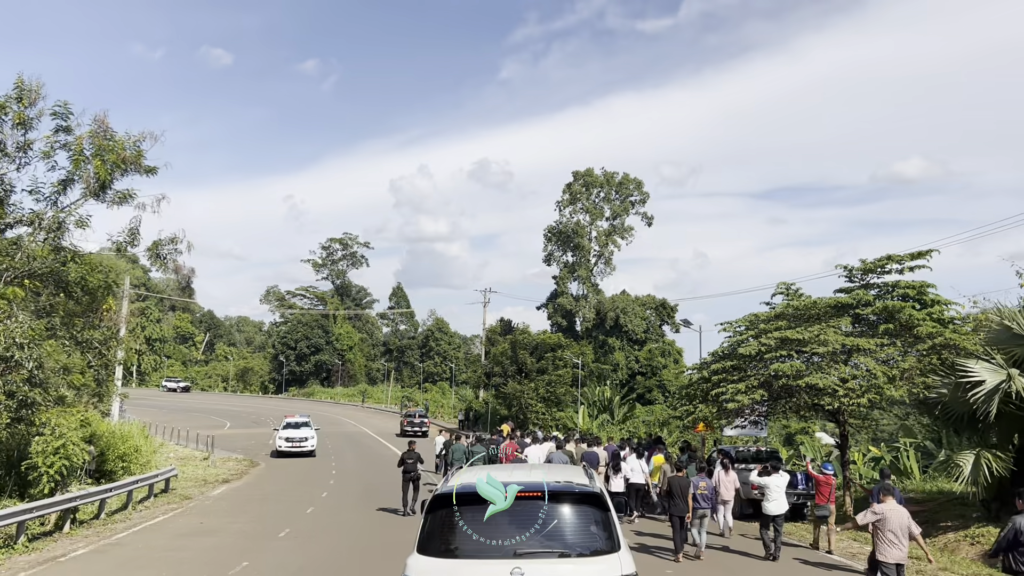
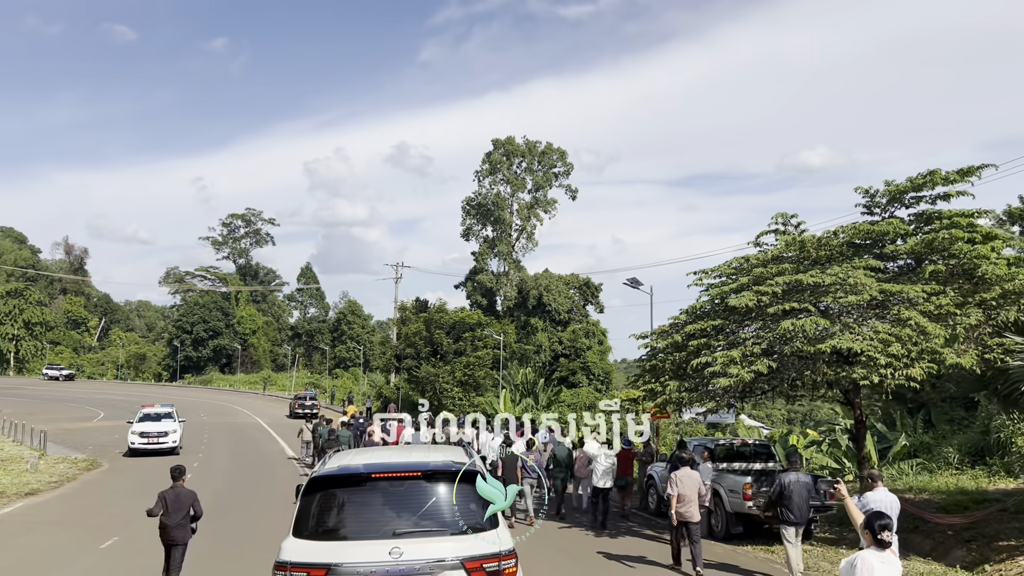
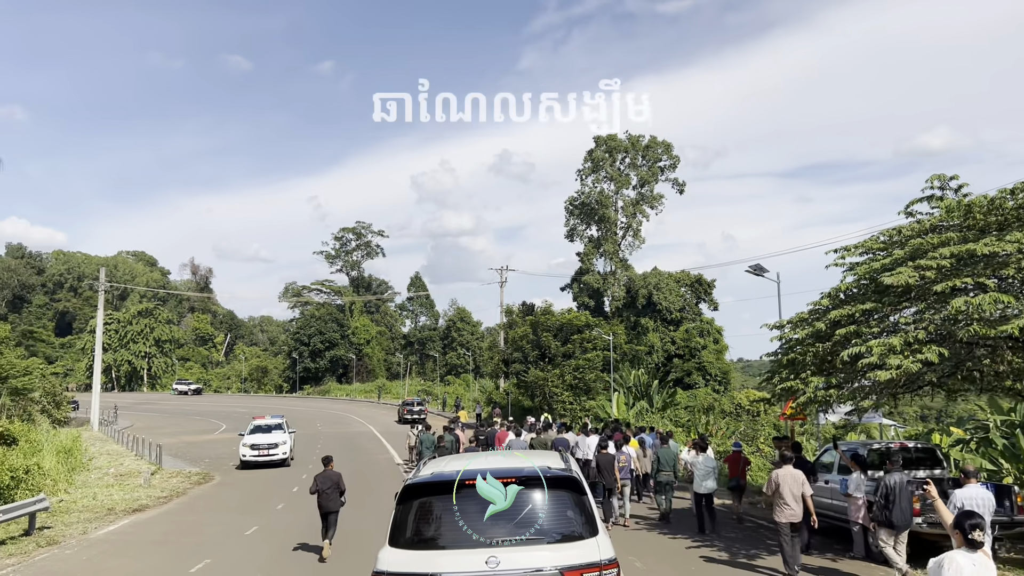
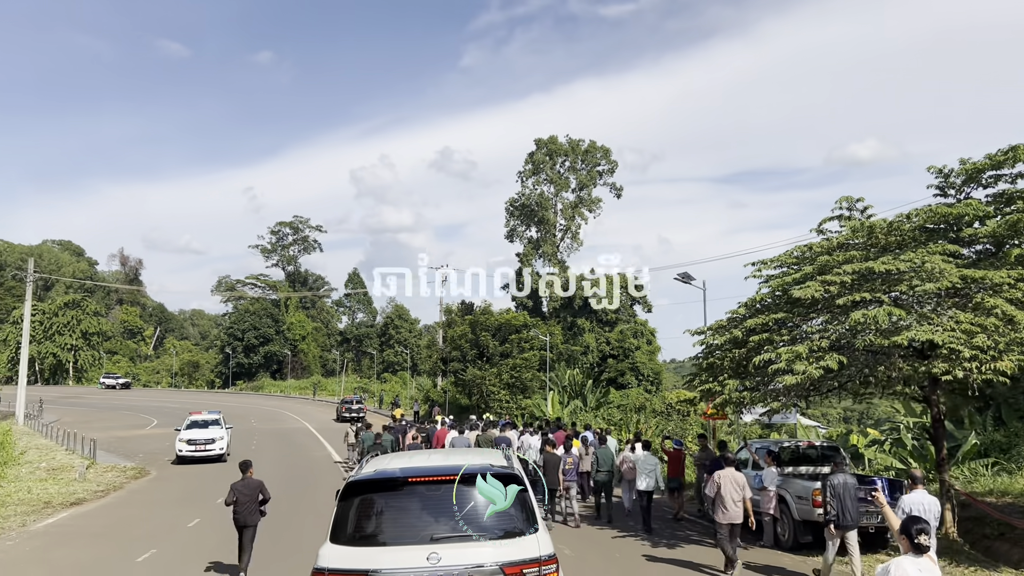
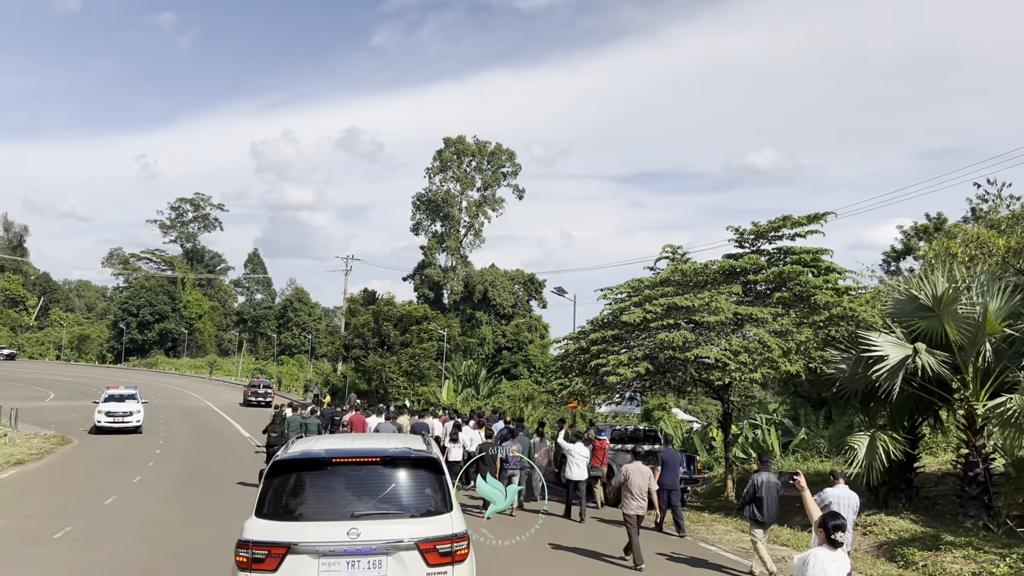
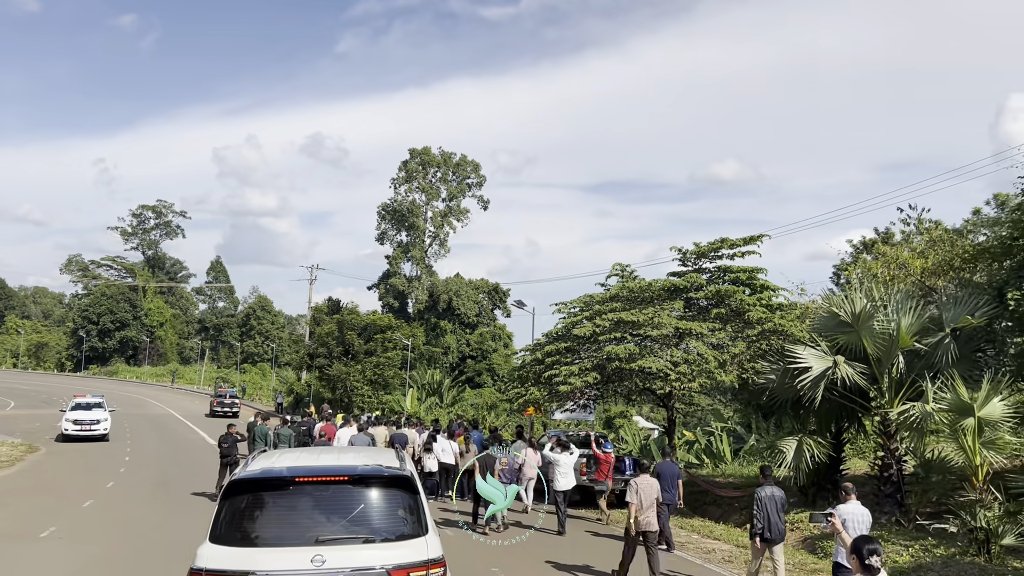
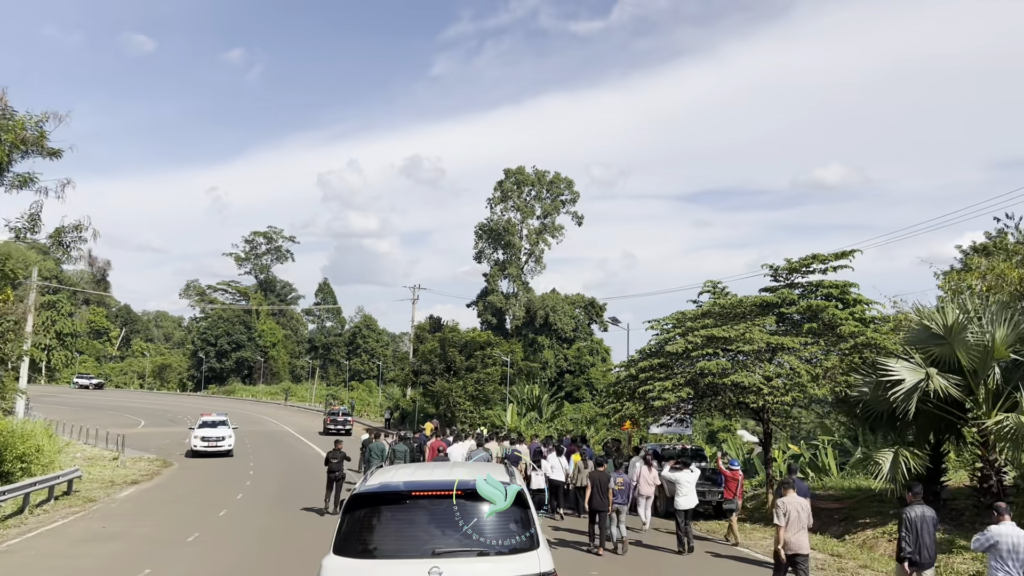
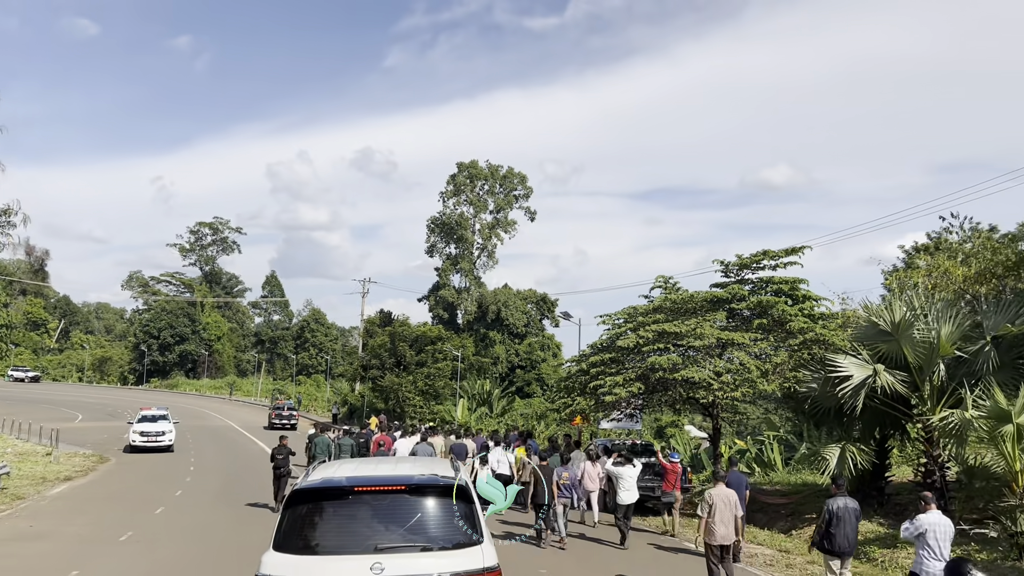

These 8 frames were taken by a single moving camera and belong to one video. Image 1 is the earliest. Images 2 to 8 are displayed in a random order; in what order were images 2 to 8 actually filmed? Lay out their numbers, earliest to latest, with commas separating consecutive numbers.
7, 8, 6, 5, 2, 4, 3
